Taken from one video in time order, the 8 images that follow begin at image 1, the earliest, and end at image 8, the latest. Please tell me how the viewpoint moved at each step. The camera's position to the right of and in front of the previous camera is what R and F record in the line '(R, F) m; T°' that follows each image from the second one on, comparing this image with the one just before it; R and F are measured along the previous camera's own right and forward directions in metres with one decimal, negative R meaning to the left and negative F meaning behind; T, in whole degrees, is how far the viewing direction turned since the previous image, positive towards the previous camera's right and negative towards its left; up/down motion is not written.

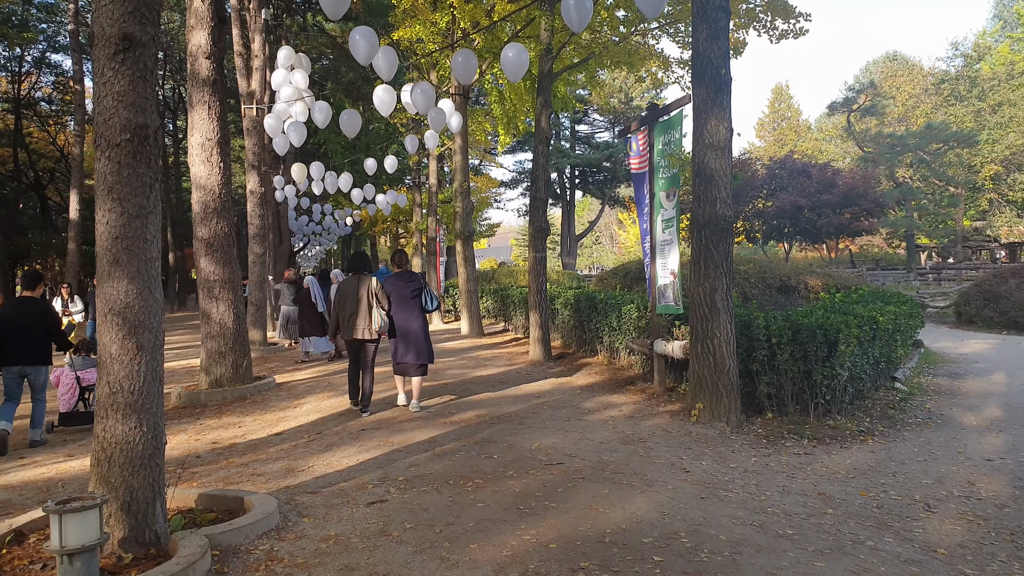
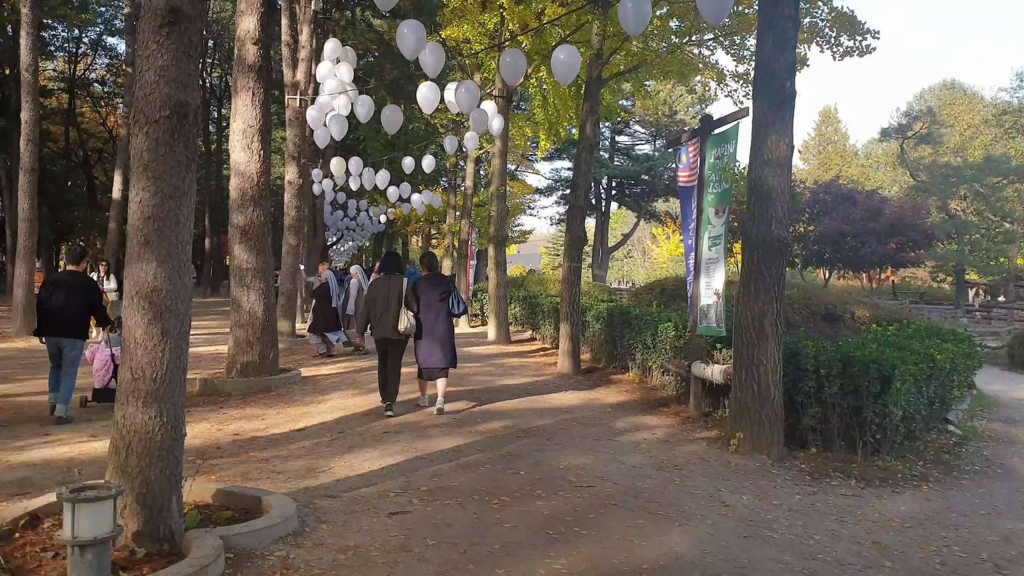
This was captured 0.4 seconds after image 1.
(-0.1, +0.3) m; -2°
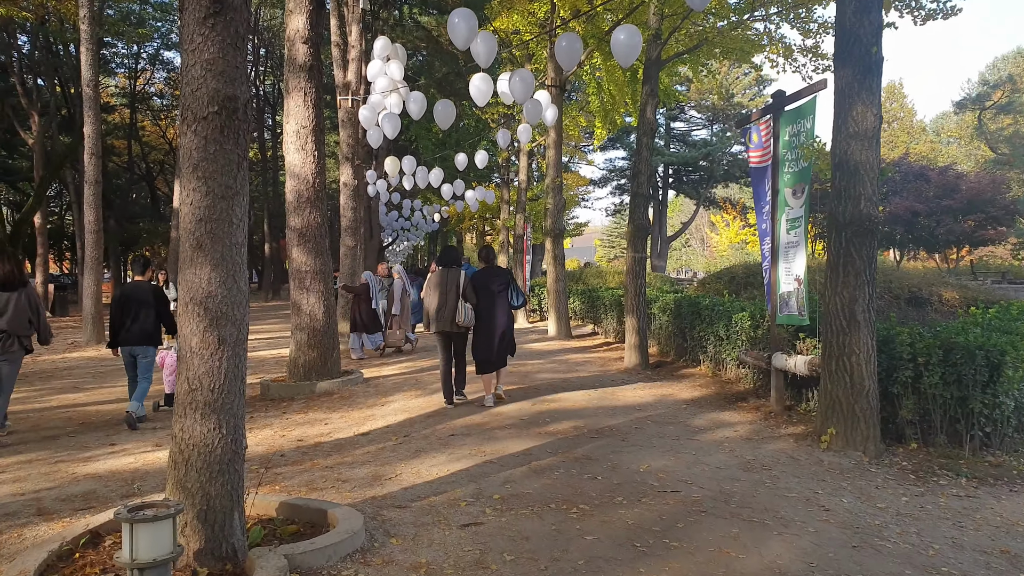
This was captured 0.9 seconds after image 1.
(-0.1, +0.3) m; -4°
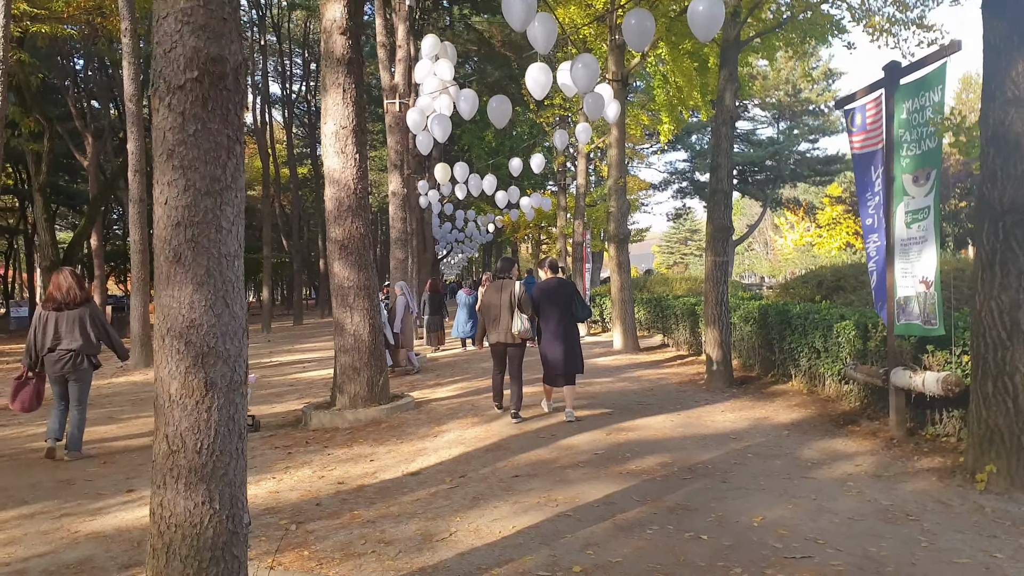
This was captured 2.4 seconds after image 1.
(-0.1, +0.9) m; -4°
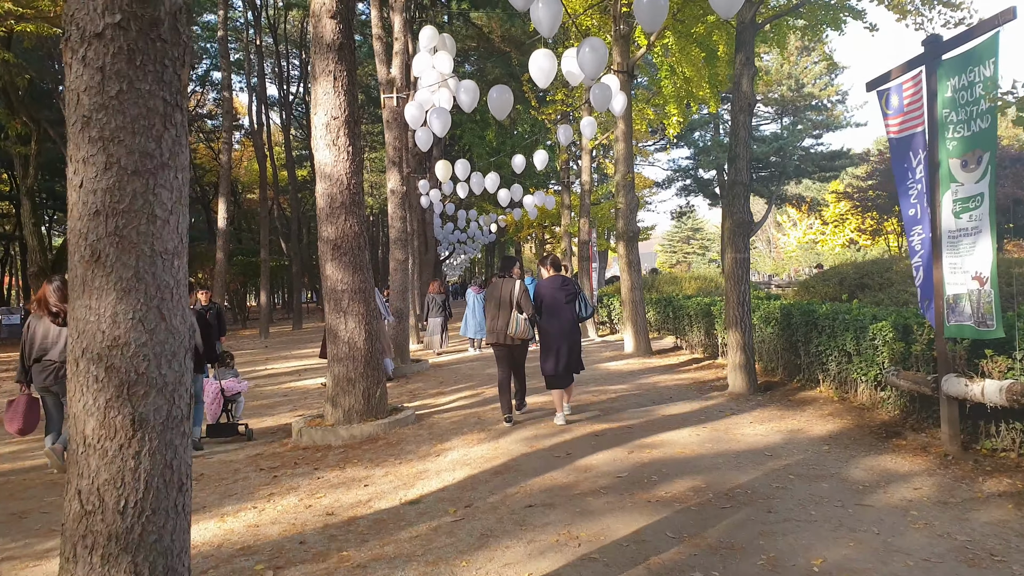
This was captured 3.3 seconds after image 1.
(-0.1, +0.6) m; 0°
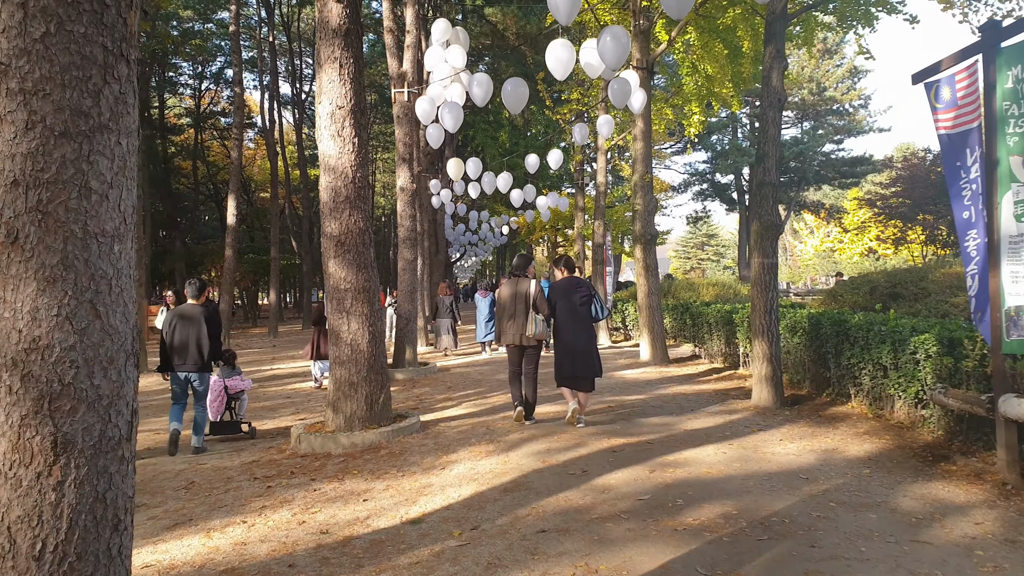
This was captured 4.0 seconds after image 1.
(0.0, +0.4) m; -1°
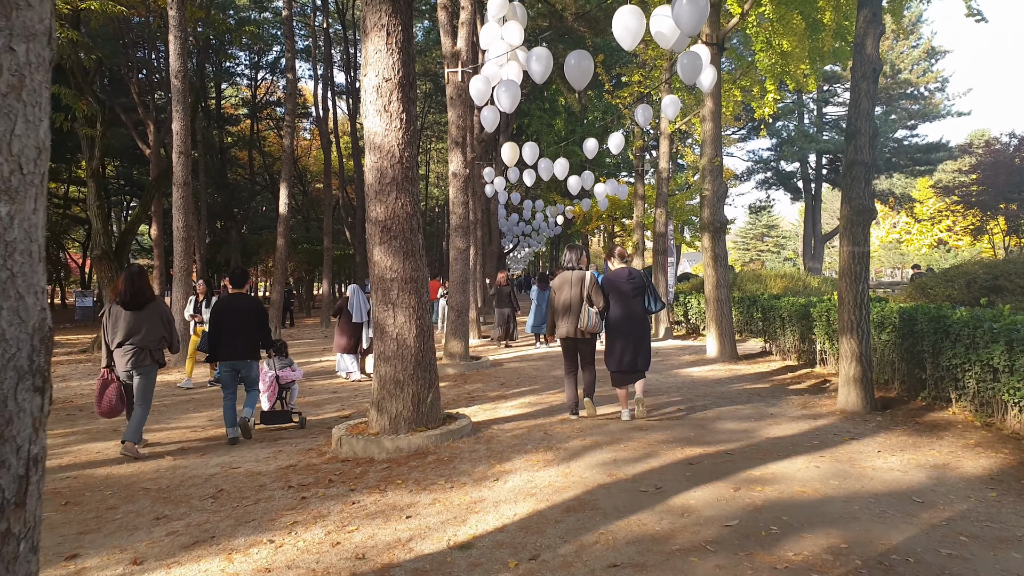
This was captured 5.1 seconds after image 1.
(-0.1, +0.6) m; -4°
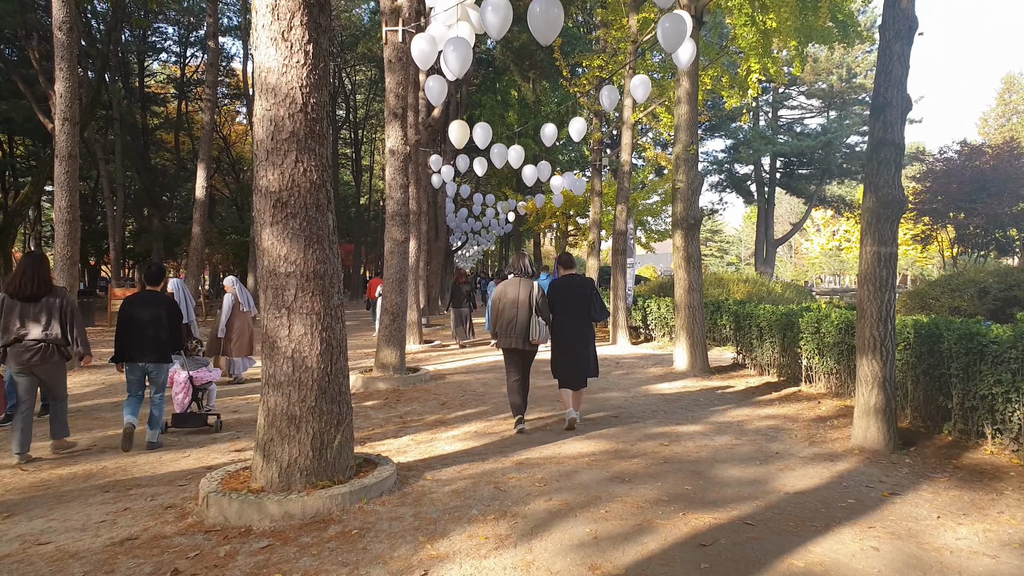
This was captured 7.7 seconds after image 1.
(0.0, +1.6) m; +4°
